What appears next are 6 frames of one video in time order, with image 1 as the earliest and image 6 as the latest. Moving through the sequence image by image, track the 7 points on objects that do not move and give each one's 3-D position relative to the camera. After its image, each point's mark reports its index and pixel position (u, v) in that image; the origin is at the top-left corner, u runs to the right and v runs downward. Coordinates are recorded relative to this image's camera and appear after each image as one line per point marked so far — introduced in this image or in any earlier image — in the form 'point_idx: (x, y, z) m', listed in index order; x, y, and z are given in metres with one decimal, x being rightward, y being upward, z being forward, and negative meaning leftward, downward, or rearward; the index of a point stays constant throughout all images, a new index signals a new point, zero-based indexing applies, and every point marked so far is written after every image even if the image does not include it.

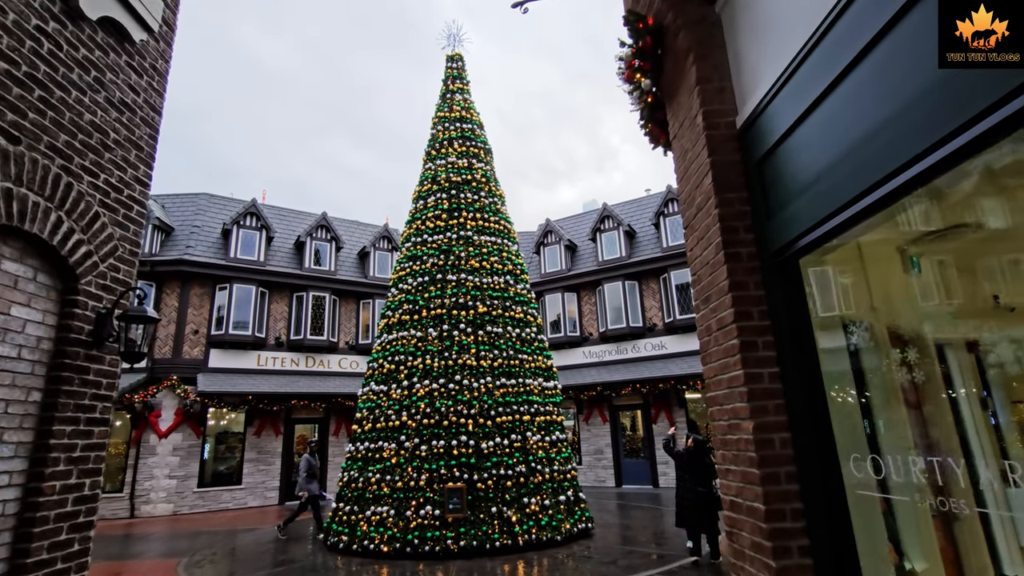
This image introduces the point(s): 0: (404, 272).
0: (-1.9, +0.3, +8.9) m
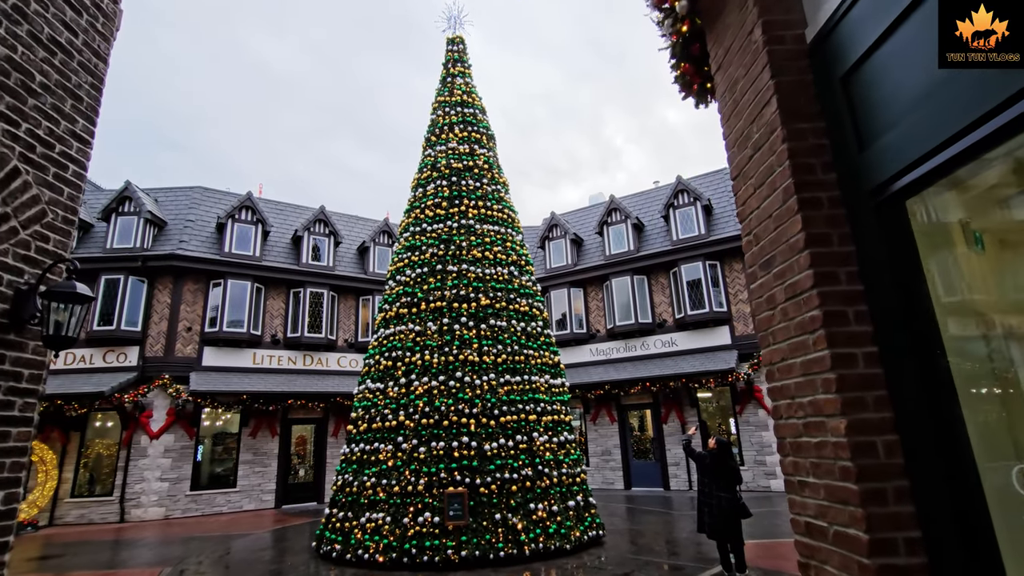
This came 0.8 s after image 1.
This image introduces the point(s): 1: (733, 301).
0: (-1.8, +0.4, +8.4) m
1: (+5.9, -0.3, +13.5) m
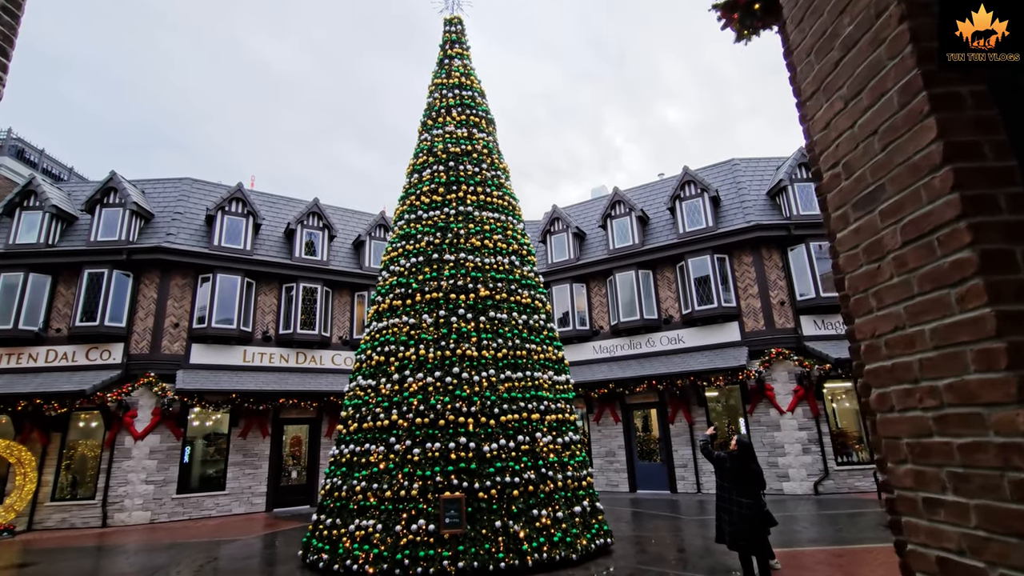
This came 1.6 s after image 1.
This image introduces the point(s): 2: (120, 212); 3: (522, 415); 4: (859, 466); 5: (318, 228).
0: (-1.8, +0.6, +7.9) m
1: (+5.9, -0.2, +13.0) m
2: (-9.6, +1.9, +12.4) m
3: (+0.1, -1.6, +6.6) m
4: (+8.0, -4.1, +11.6) m
5: (-5.6, +1.7, +14.7) m
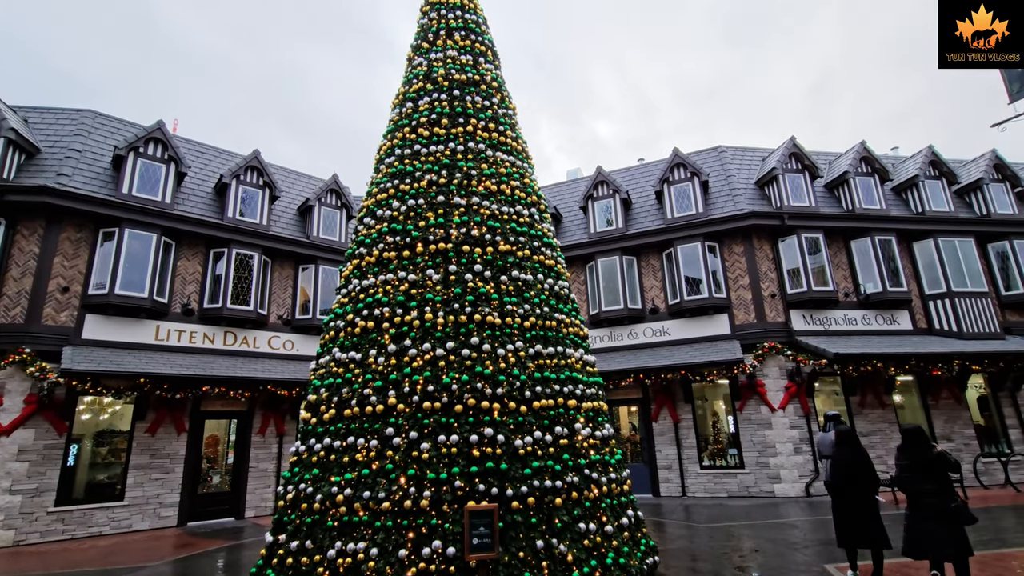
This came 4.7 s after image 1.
0: (-1.5, +1.1, +6.1) m
1: (+5.4, 0.0, +12.3) m
2: (-9.8, +2.8, +9.6) m
3: (+0.5, -1.1, +5.1) m
4: (+7.4, -4.0, +11.2) m
5: (-6.2, +2.5, +12.4) m
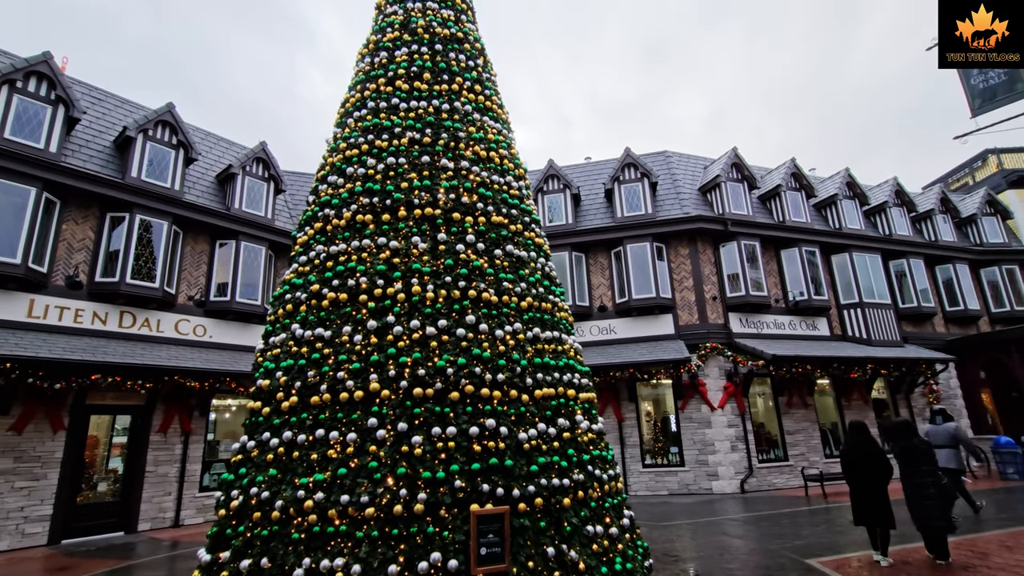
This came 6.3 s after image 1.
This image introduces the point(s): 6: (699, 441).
0: (-1.6, +1.4, +5.3) m
1: (+4.1, 0.0, +12.5) m
2: (-10.3, +3.5, +7.3) m
3: (+0.4, -0.9, +4.6) m
4: (+6.1, -4.1, +11.8) m
5: (-7.2, +3.0, +10.6) m
6: (+4.2, -3.4, +11.5) m
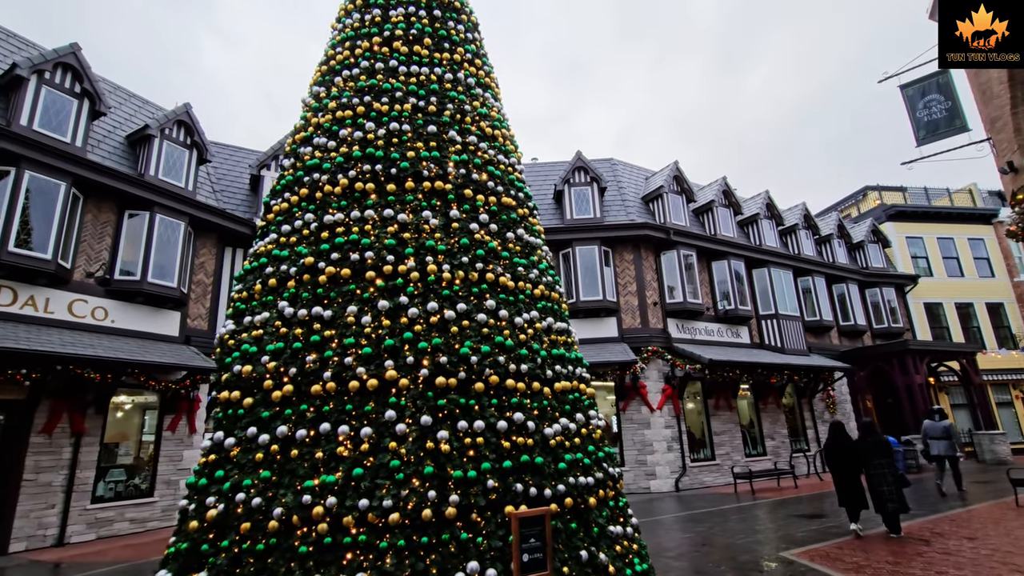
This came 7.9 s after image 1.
0: (-1.5, +1.6, +4.7) m
1: (+2.8, -0.1, +12.8) m
2: (-10.3, +4.1, +5.2) m
3: (+0.5, -0.8, +4.3) m
4: (+4.7, -4.3, +12.4) m
5: (-7.8, +3.5, +9.0) m
6: (+2.9, -3.5, +11.8) m
